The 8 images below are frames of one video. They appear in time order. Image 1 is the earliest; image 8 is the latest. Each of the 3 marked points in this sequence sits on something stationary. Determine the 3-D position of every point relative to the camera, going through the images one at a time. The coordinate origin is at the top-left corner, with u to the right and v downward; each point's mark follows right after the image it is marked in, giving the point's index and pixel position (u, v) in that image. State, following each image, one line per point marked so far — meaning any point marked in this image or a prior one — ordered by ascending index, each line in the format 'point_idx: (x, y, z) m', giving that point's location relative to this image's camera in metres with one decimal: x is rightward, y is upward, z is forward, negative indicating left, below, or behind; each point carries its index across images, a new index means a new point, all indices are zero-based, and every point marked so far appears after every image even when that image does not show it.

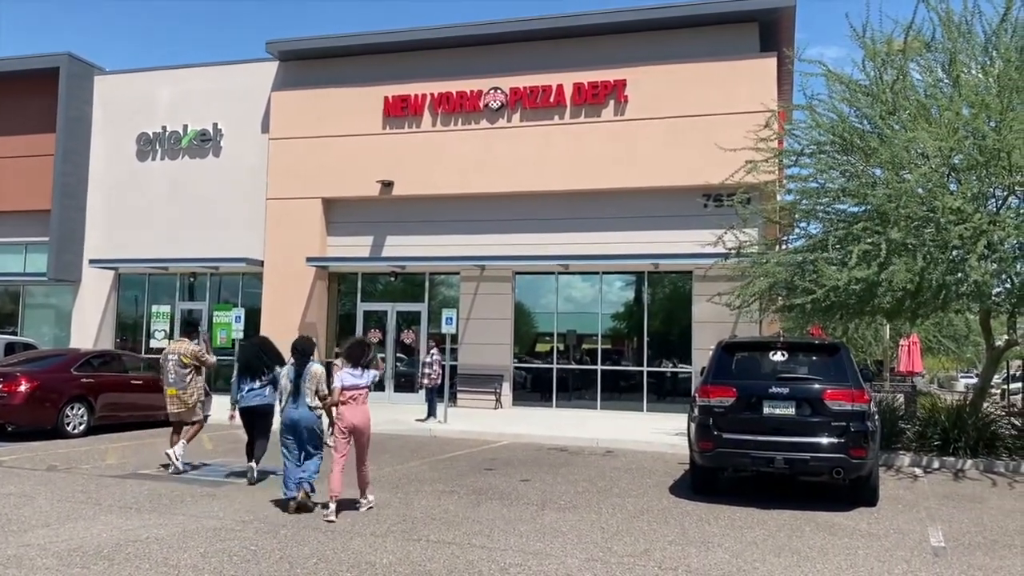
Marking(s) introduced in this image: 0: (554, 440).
0: (+0.7, -2.5, +14.8) m
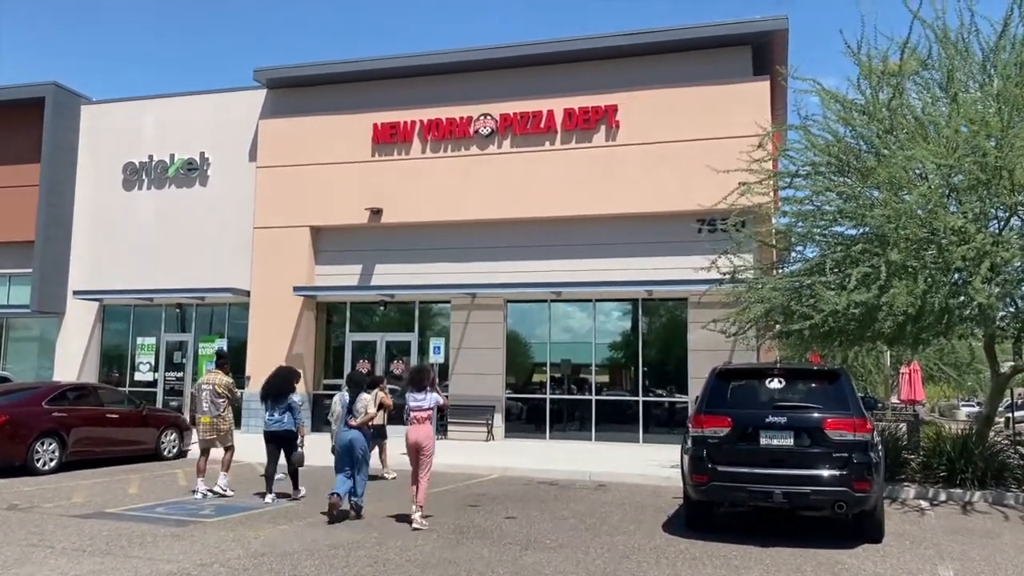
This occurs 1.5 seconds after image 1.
0: (+0.6, -3.0, +14.2) m
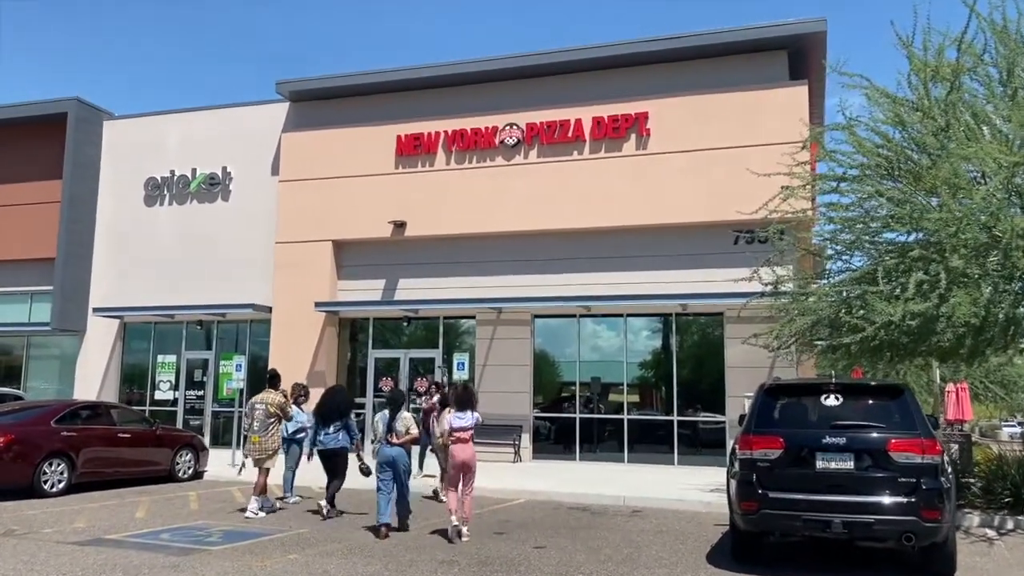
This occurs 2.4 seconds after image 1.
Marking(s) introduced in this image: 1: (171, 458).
0: (+1.0, -3.2, +13.4) m
1: (-6.0, -3.0, +15.5) m
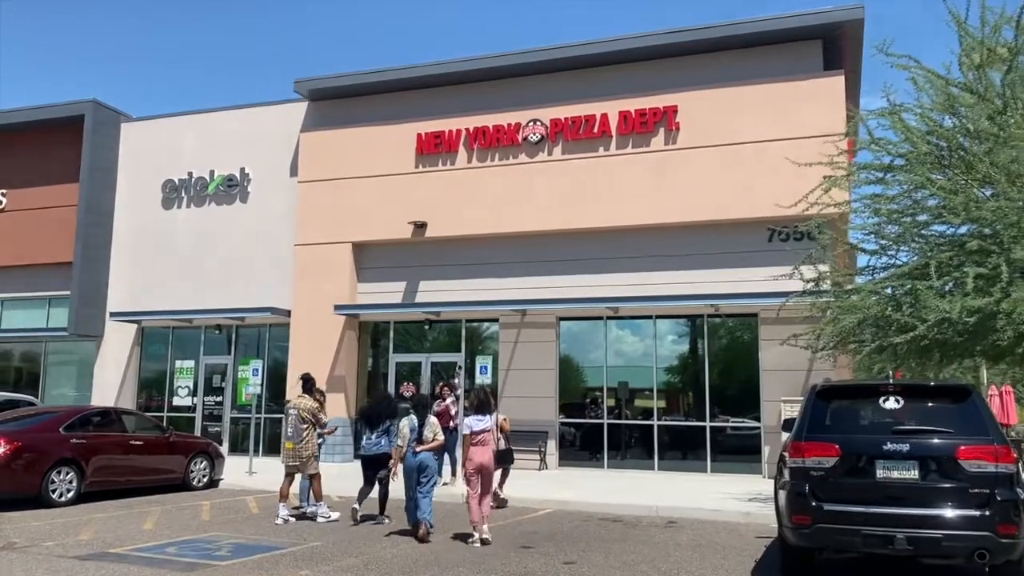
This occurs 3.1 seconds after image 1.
0: (+1.4, -3.1, +12.7) m
1: (-5.6, -3.0, +15.0) m
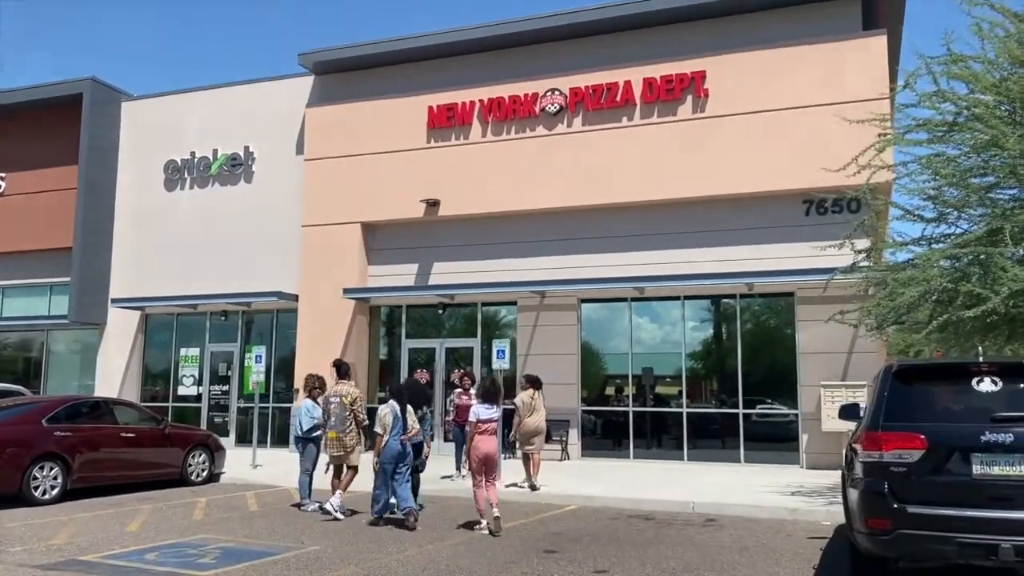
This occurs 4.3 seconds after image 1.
0: (+1.6, -2.8, +11.5) m
1: (-5.2, -2.7, +14.0) m
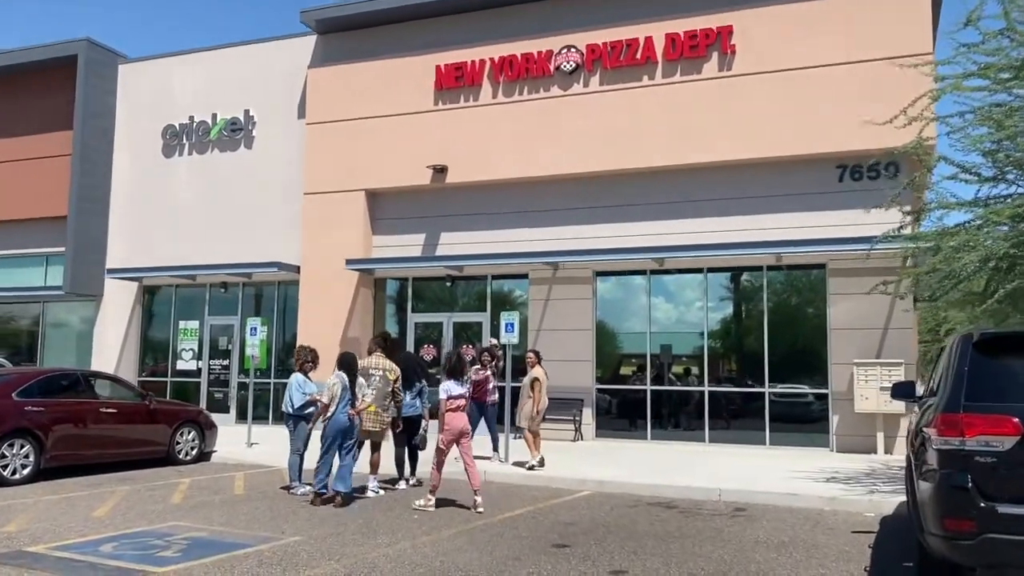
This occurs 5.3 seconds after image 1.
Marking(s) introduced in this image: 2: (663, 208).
0: (+1.7, -2.4, +10.5) m
1: (-5.1, -2.2, +13.1) m
2: (+2.9, +1.5, +17.0) m
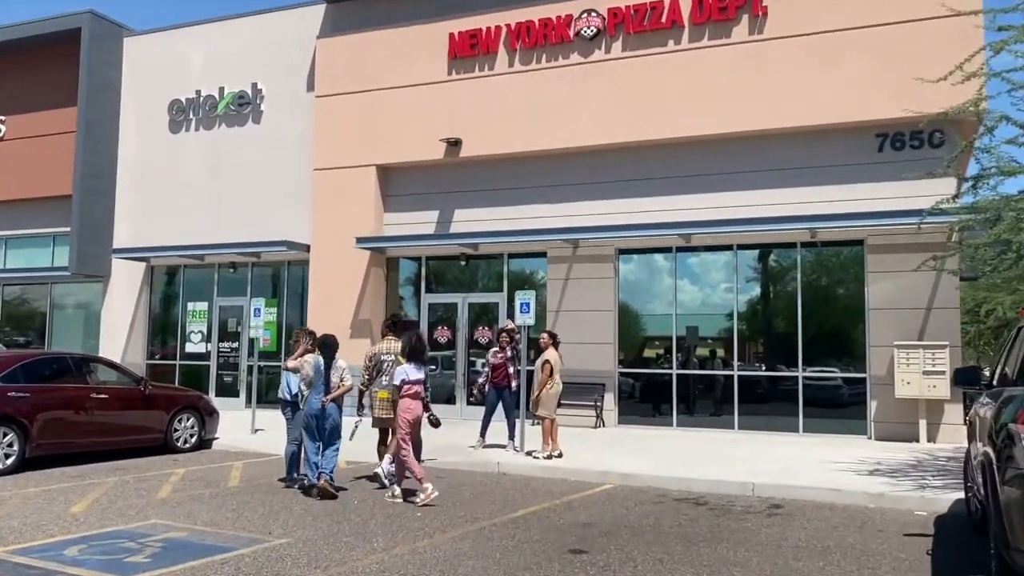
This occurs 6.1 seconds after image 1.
0: (+1.9, -2.1, +9.7) m
1: (-4.9, -1.9, +12.4) m
2: (+3.2, +1.9, +16.1) m
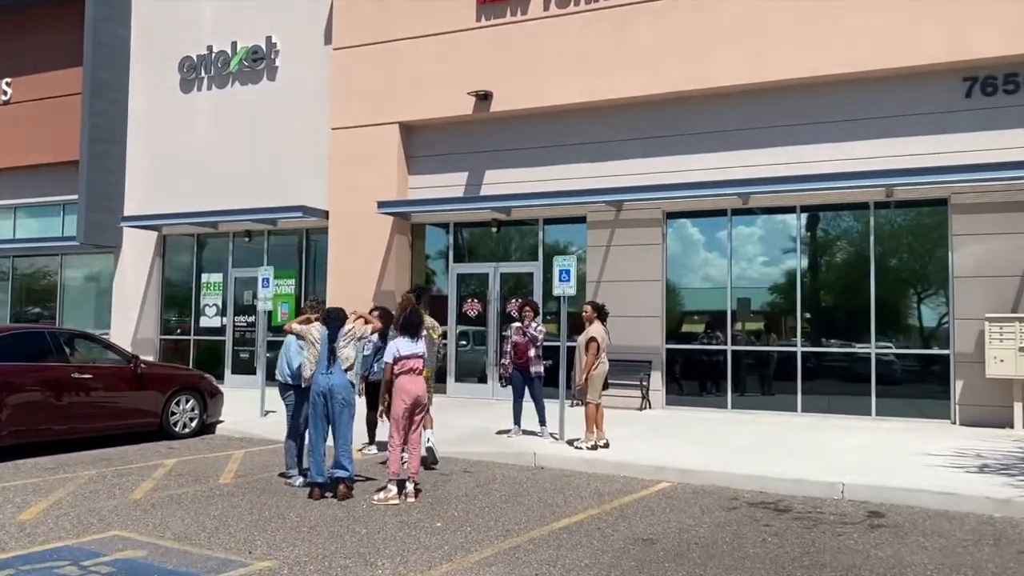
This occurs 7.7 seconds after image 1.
0: (+2.3, -1.8, +8.1) m
1: (-4.4, -1.5, +11.1) m
2: (+3.8, +2.5, +14.3) m
